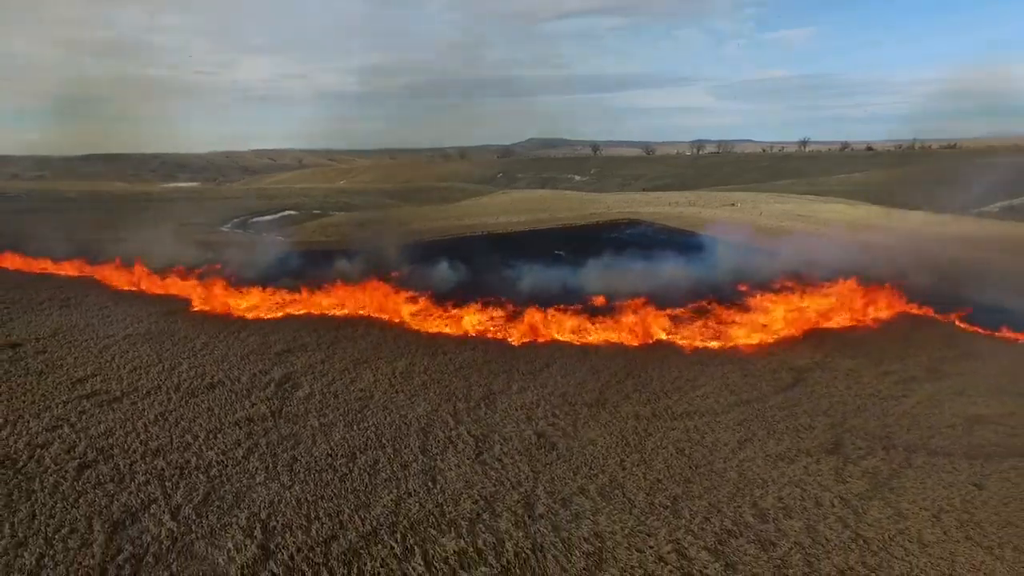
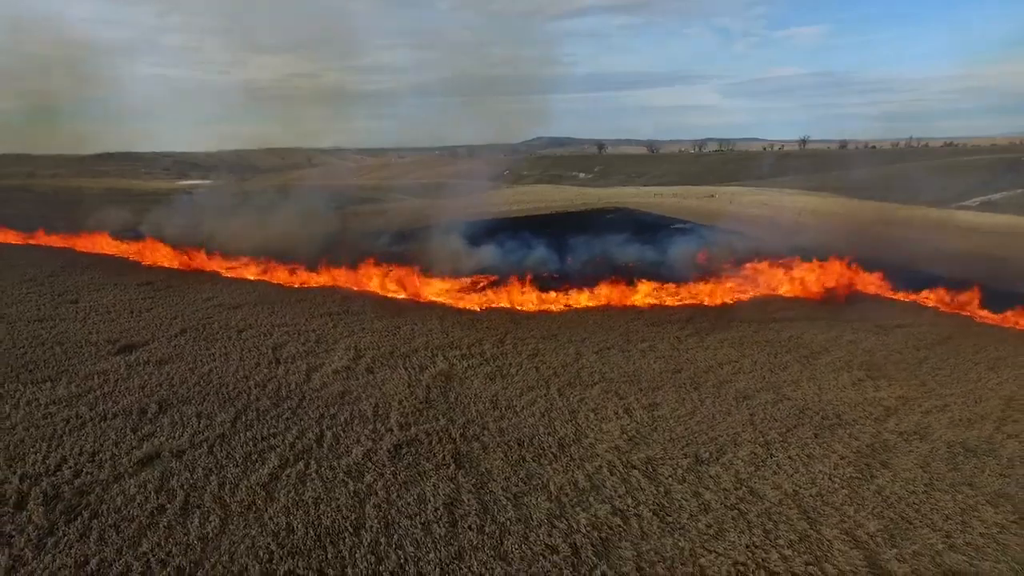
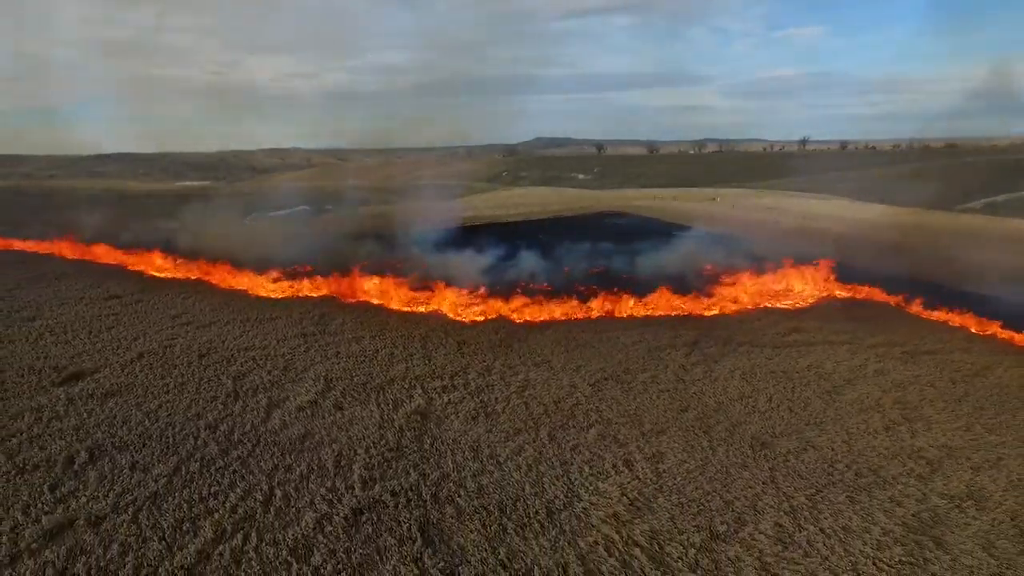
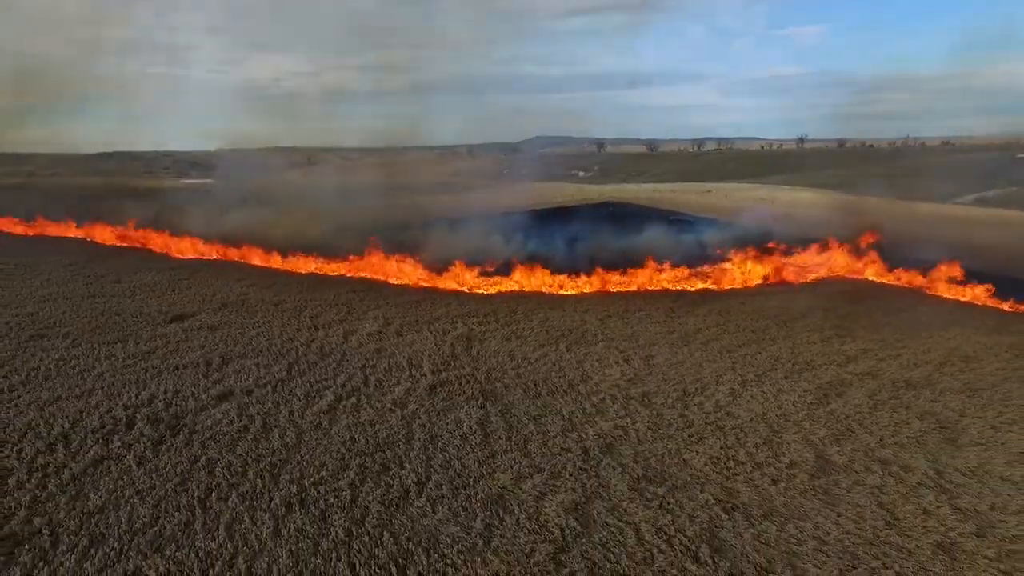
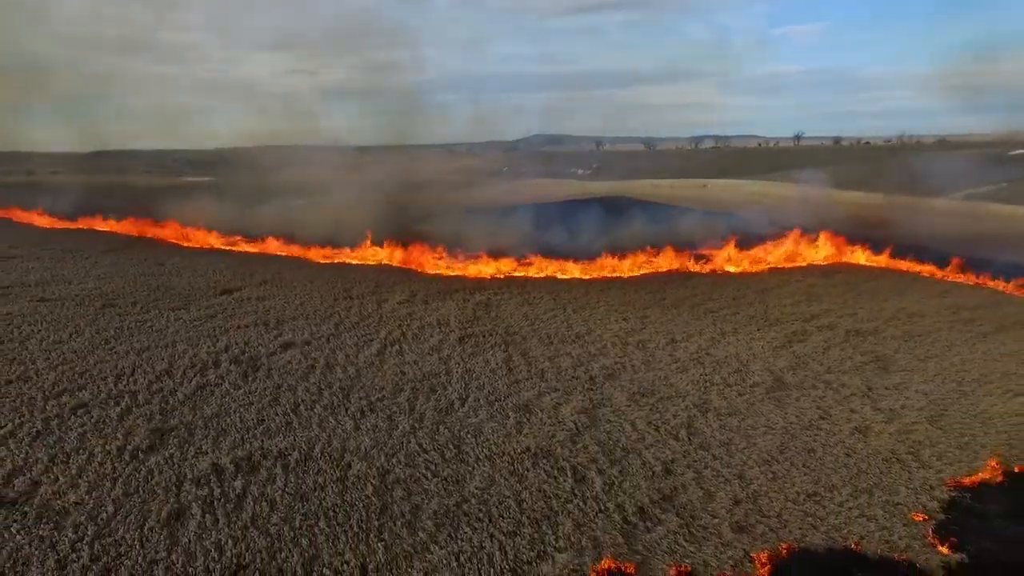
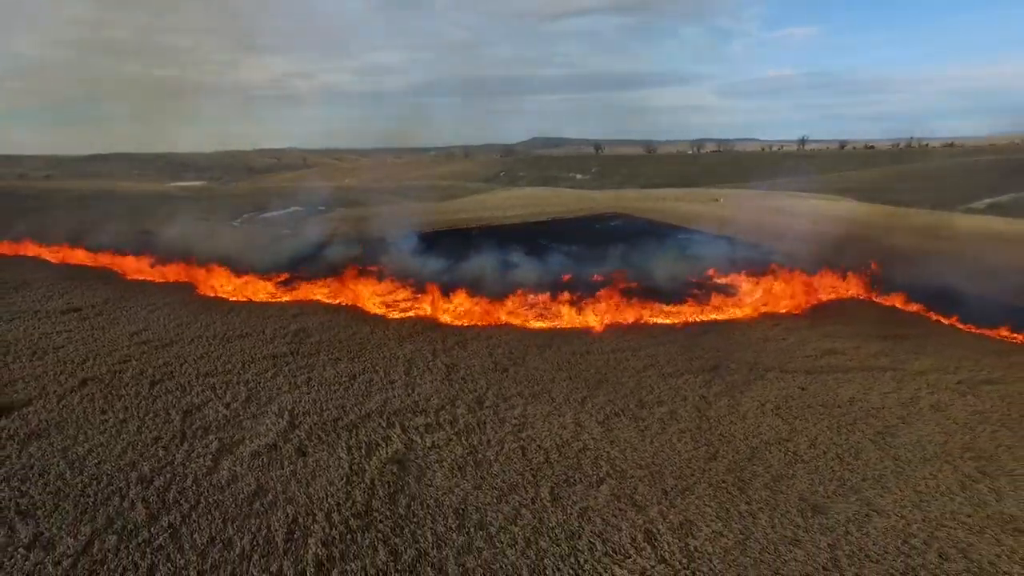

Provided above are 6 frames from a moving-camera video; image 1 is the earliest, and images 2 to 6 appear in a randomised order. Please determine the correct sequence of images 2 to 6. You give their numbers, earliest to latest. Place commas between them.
6, 3, 2, 4, 5
